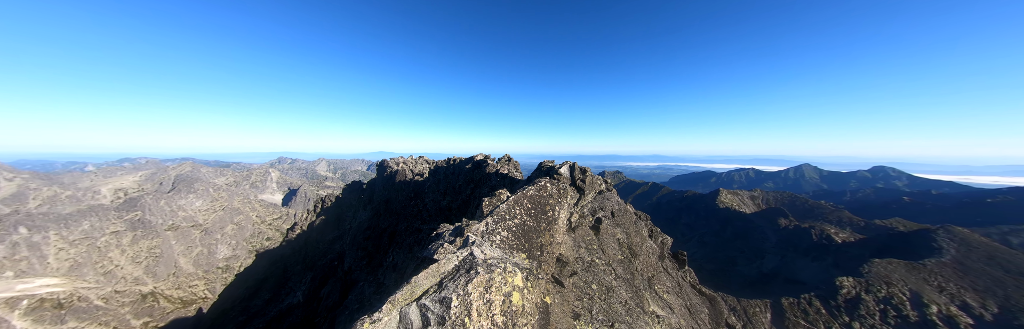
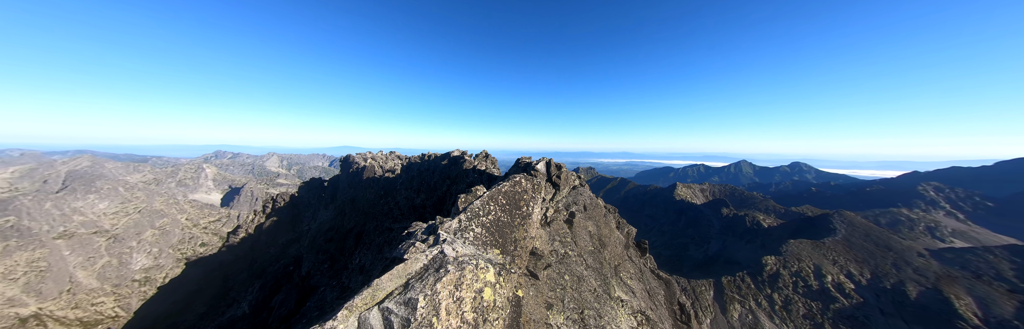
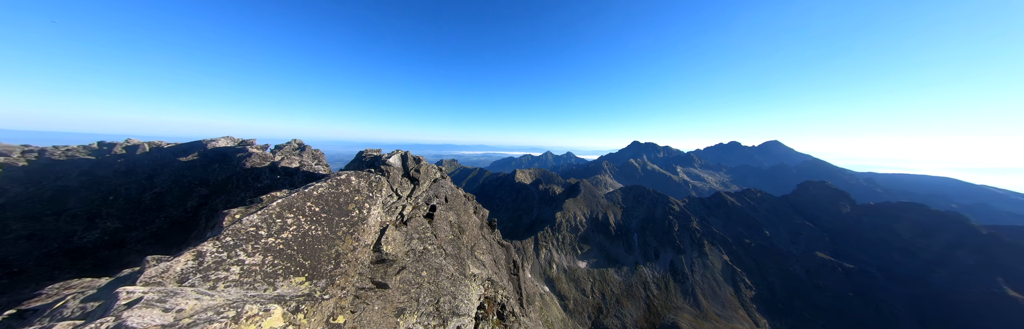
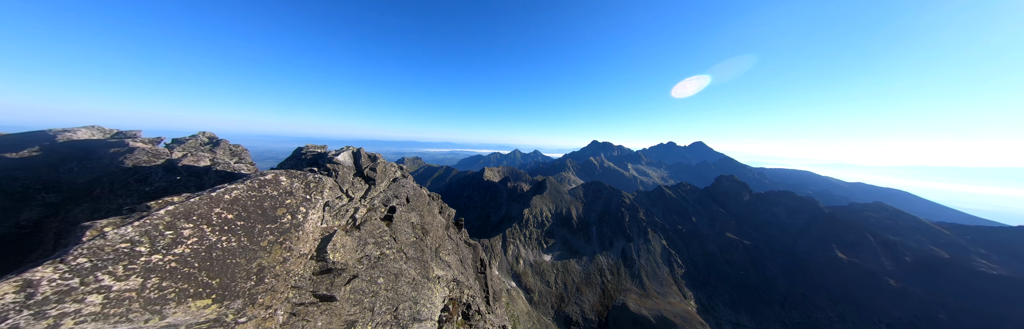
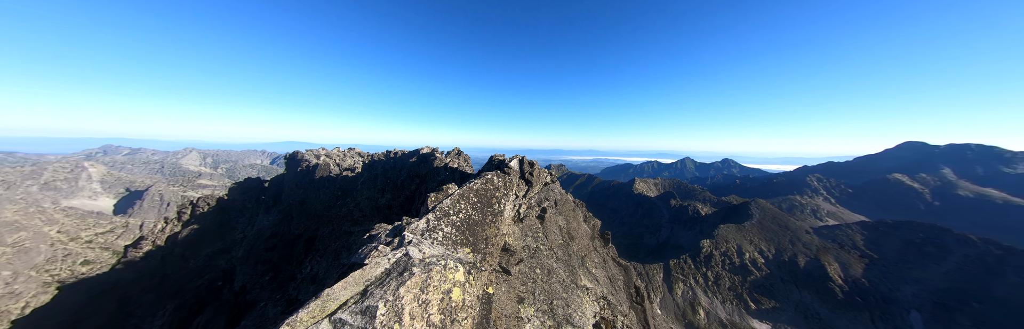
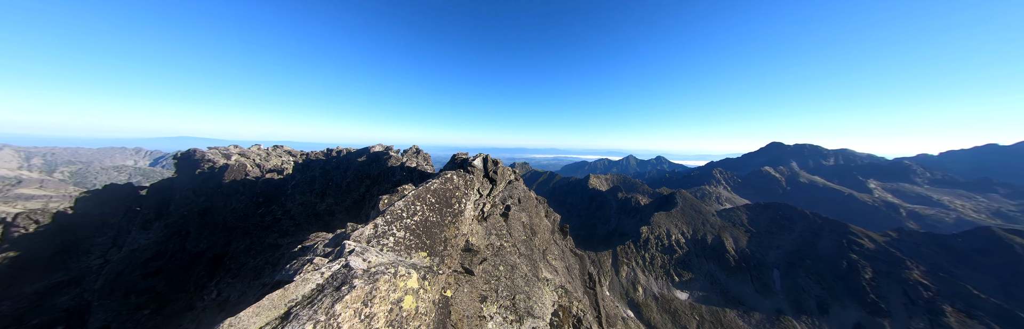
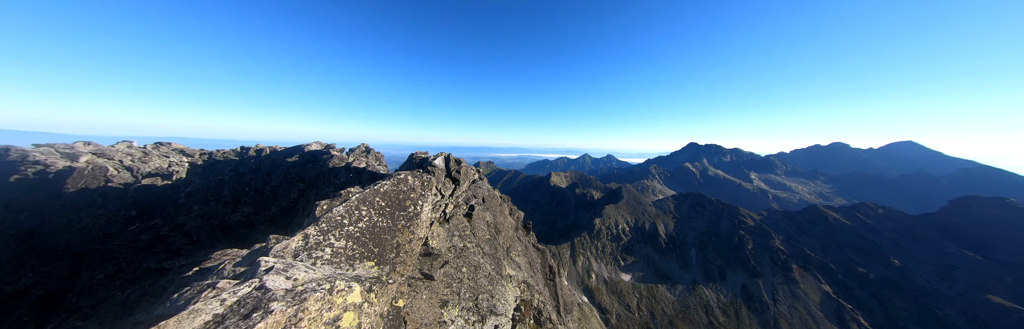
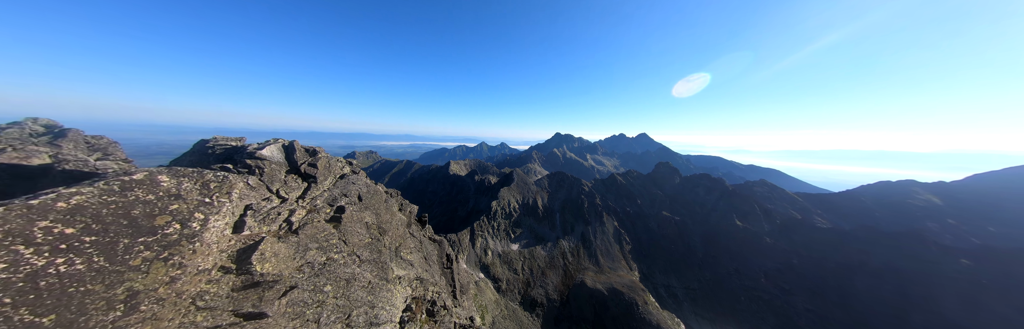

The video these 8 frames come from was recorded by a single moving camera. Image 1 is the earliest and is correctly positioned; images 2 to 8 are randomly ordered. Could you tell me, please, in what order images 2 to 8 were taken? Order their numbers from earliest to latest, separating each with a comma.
2, 5, 6, 7, 3, 4, 8
